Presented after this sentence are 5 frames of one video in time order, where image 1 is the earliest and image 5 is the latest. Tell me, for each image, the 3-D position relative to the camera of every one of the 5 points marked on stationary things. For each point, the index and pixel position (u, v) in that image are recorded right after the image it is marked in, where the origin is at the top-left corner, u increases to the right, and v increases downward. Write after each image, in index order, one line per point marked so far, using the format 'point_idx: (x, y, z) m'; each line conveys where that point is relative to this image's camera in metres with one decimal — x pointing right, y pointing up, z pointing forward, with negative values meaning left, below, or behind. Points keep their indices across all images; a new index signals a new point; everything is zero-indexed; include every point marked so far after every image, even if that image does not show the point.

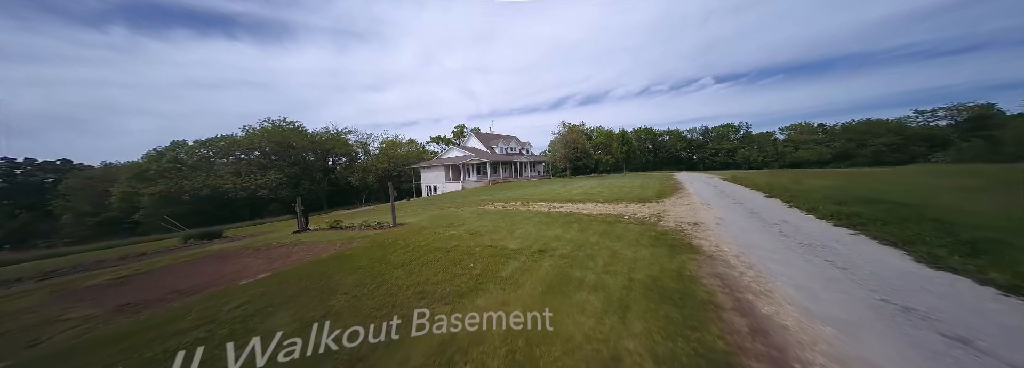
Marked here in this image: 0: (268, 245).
0: (-6.4, -1.6, +6.1) m
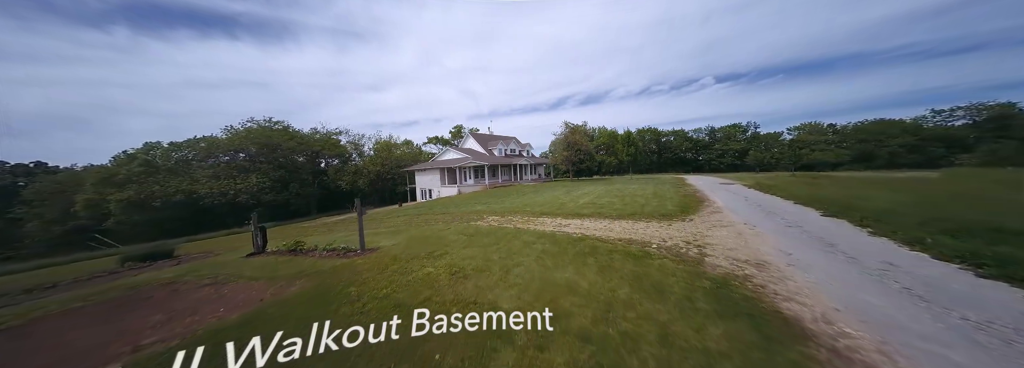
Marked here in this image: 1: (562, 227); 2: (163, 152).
0: (-6.5, -2.0, +4.8) m
1: (+1.3, -1.1, +6.4) m
2: (-25.1, +2.3, +17.2) m
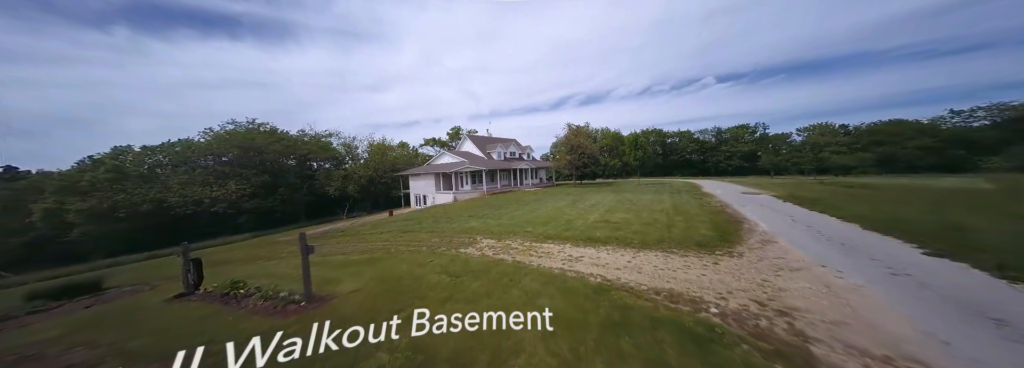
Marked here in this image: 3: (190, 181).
0: (-6.5, -2.5, +3.5) m
1: (+1.3, -1.6, +5.0) m
2: (-25.1, +1.8, +15.8) m
3: (-22.9, +0.2, +16.7) m
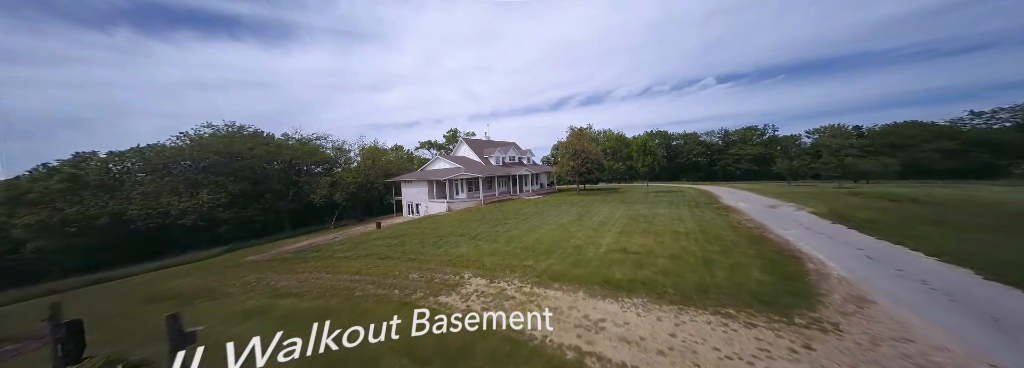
0: (-6.6, -3.0, +2.0) m
1: (+1.2, -2.2, +3.6) m
2: (-25.2, +1.2, +14.4) m
3: (-23.0, -0.4, +15.3) m
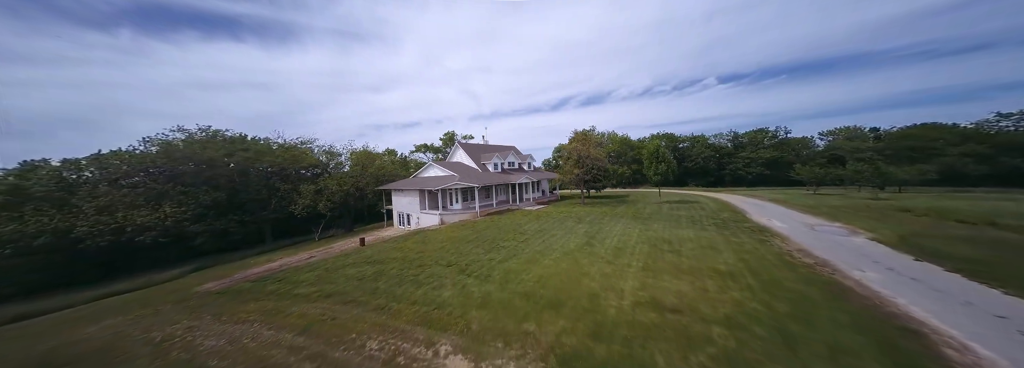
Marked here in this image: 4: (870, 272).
0: (-6.7, -3.7, +0.4) m
1: (+1.1, -2.9, +2.0) m
2: (-25.3, +0.6, +12.8) m
3: (-23.1, -1.0, +13.7) m
4: (+8.7, -2.1, +5.8) m
